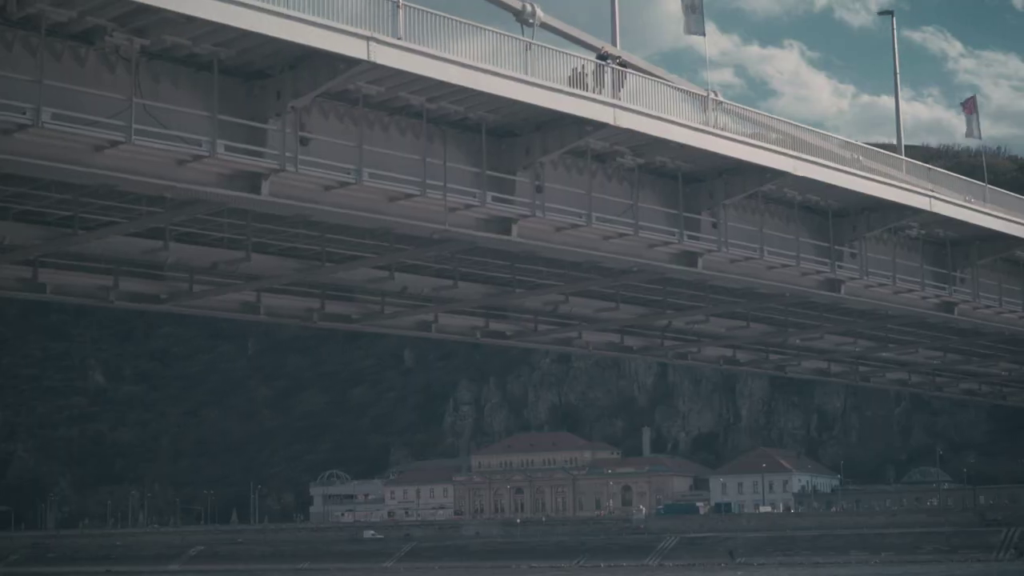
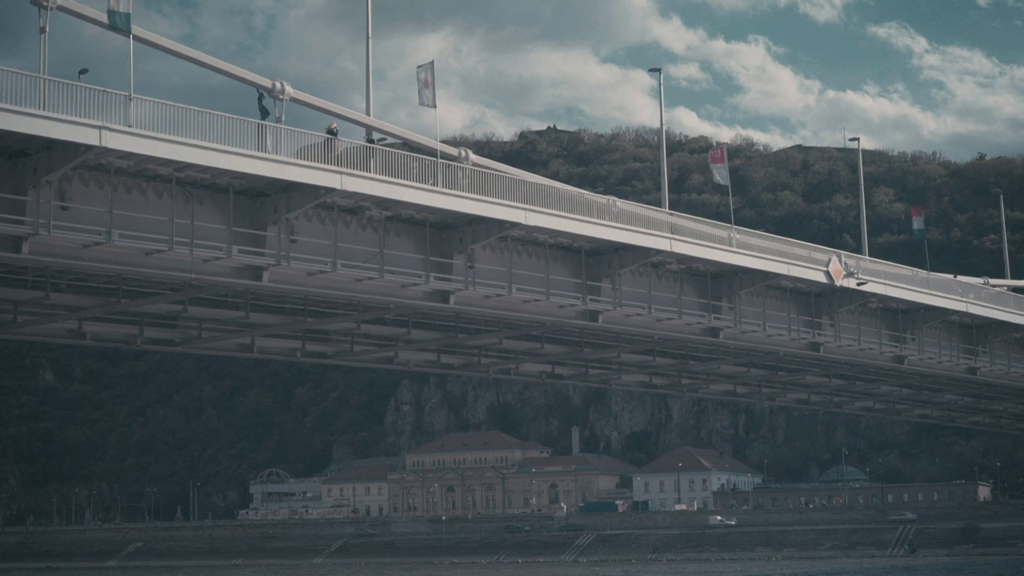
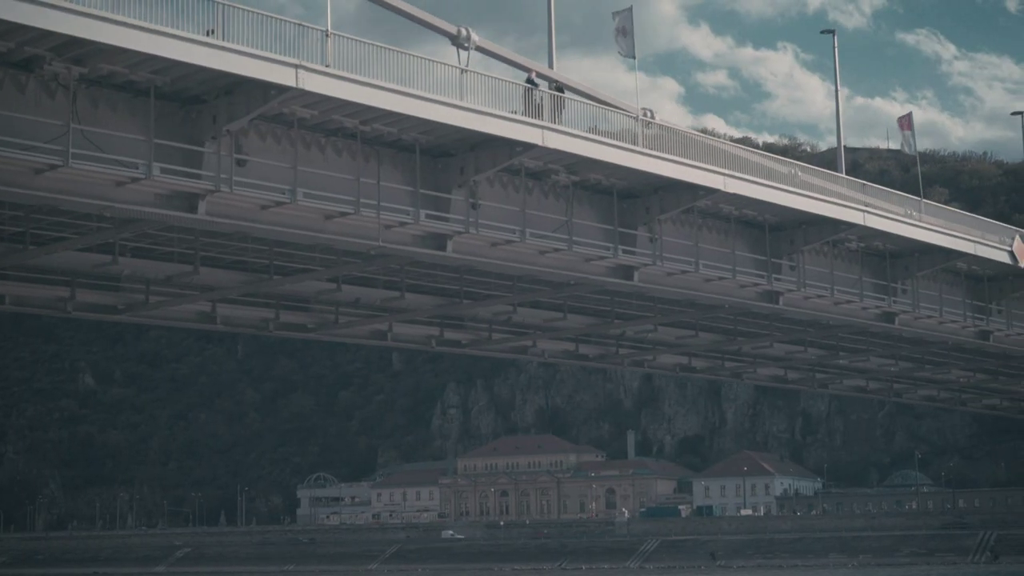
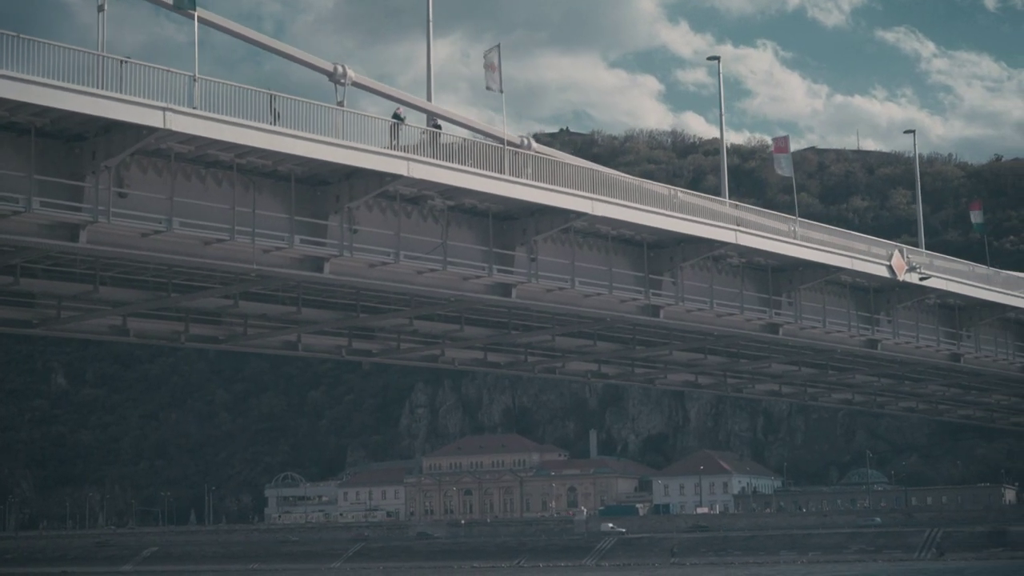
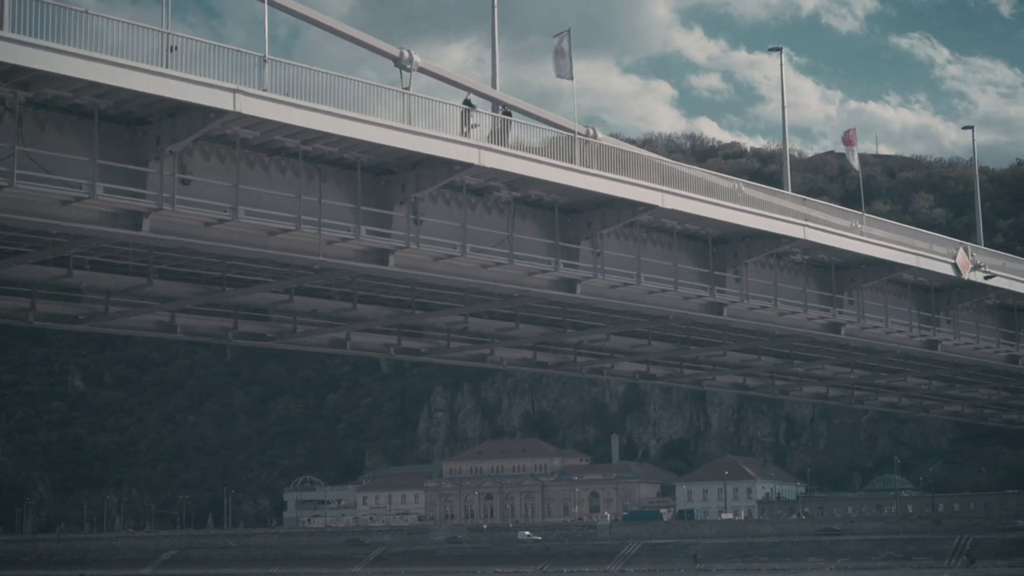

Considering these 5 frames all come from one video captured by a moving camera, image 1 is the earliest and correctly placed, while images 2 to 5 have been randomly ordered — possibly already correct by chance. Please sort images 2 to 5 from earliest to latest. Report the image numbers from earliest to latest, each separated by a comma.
3, 5, 4, 2
